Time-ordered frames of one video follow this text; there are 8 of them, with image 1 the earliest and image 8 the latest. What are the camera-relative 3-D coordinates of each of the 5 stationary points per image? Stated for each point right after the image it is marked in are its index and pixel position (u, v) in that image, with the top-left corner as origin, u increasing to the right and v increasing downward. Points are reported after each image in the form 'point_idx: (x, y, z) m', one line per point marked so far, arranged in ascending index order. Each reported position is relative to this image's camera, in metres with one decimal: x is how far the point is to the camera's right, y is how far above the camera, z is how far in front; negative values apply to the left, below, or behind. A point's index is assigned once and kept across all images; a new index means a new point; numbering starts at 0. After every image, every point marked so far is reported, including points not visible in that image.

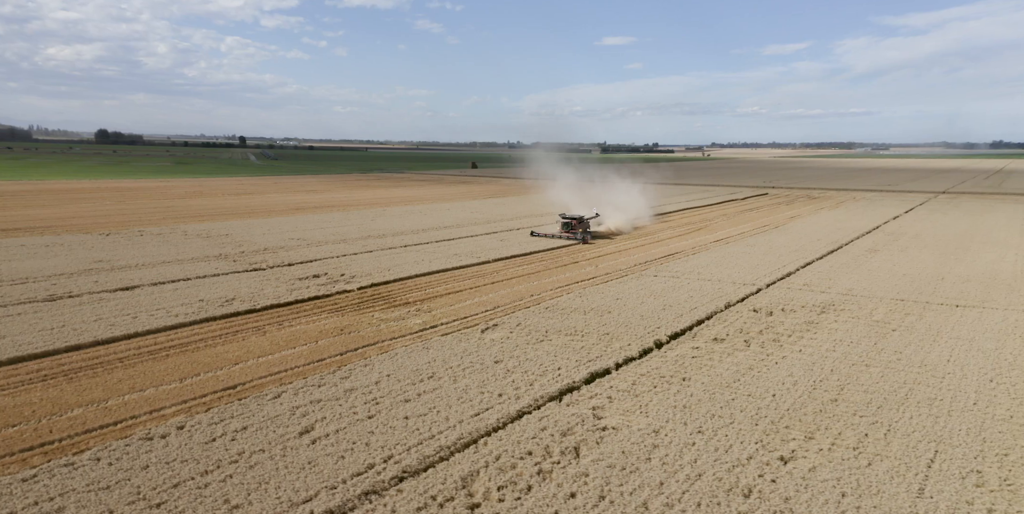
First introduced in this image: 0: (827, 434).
0: (+3.0, -1.7, +6.0) m
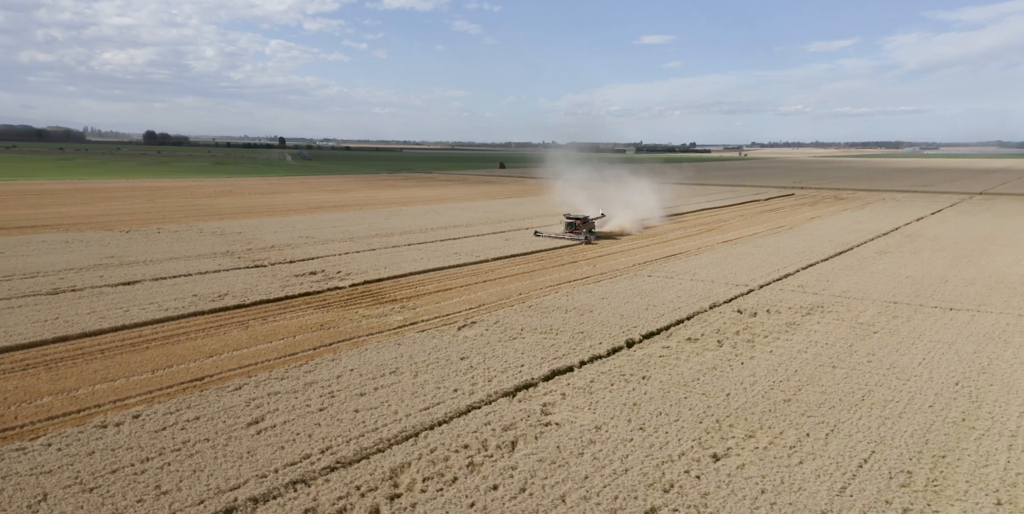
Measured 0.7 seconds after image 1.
0: (+2.5, -1.7, +6.0) m
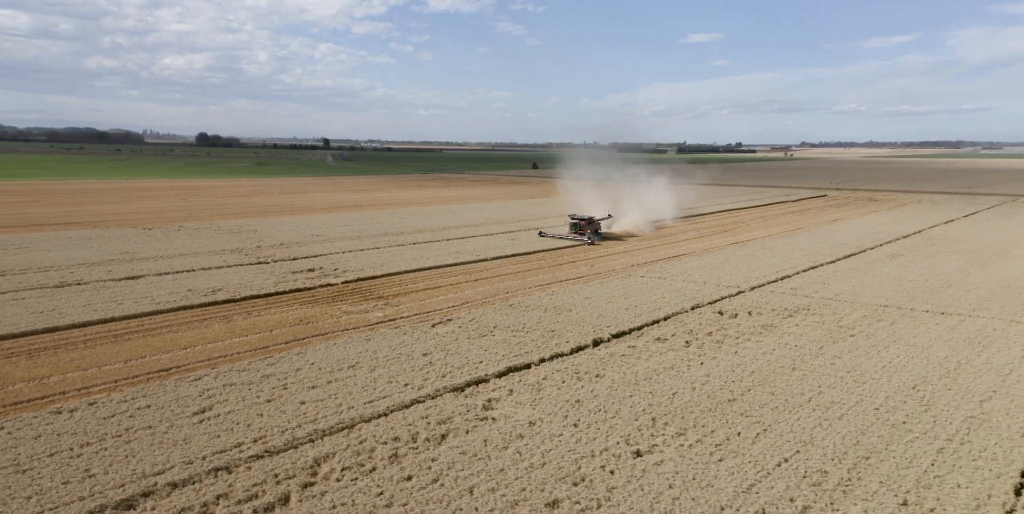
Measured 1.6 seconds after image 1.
0: (+1.8, -1.7, +6.0) m
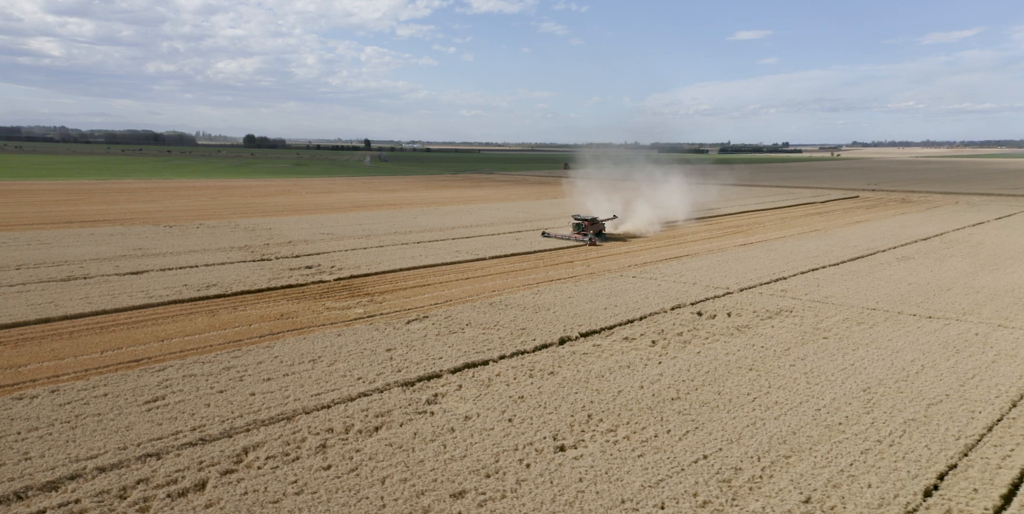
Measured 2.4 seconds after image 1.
0: (+1.1, -1.7, +6.0) m
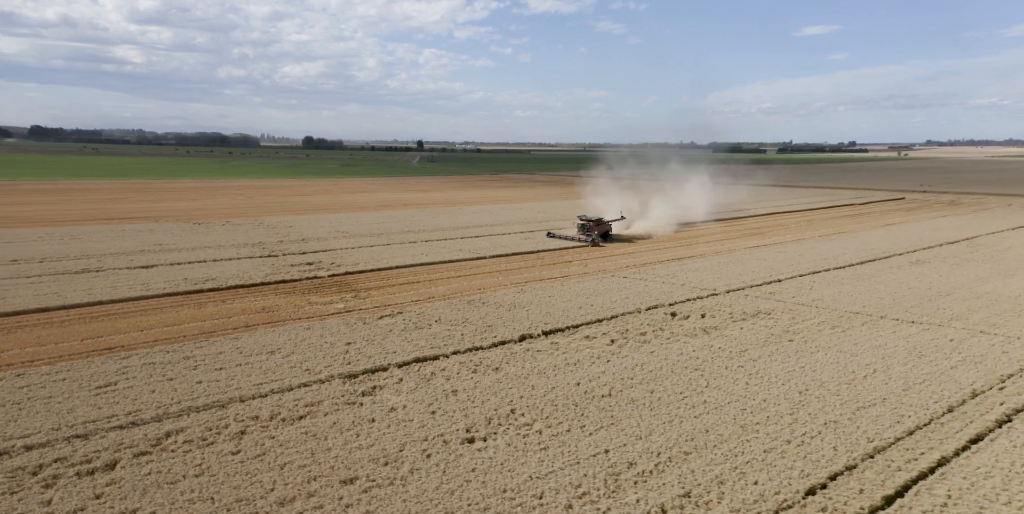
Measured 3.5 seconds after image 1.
0: (+0.3, -1.6, +6.1) m
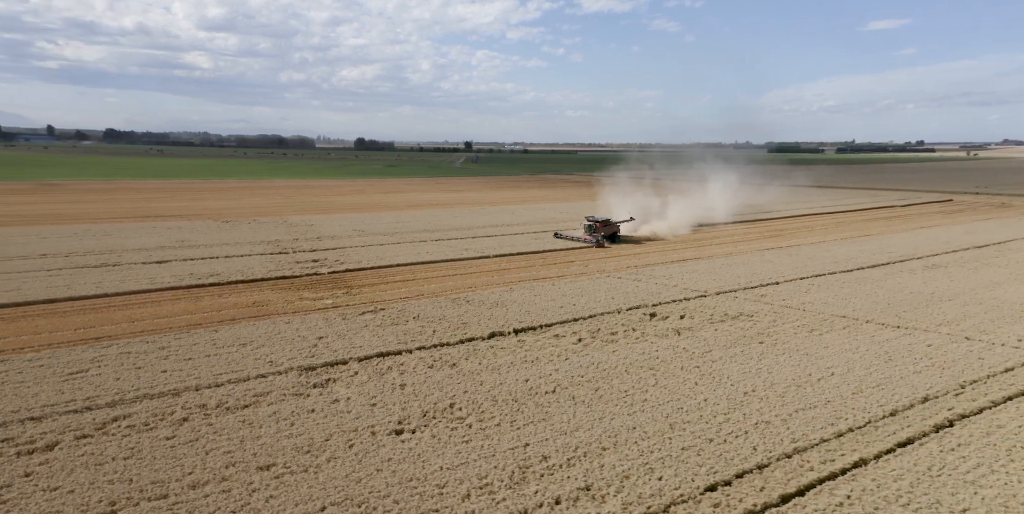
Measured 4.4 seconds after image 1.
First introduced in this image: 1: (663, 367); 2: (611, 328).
0: (-0.3, -1.6, +6.3) m
1: (+2.0, -1.4, +8.2) m
2: (+1.7, -1.2, +10.4) m
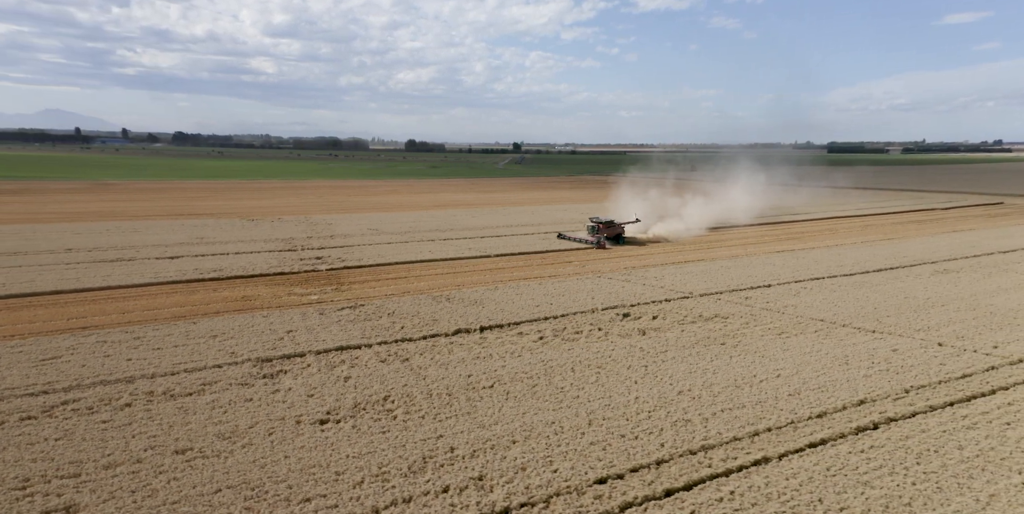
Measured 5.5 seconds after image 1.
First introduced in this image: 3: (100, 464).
0: (-1.1, -1.6, +6.5) m
1: (+1.3, -1.4, +8.3) m
2: (+1.2, -1.2, +10.6) m
3: (-3.3, -1.7, +5.0) m
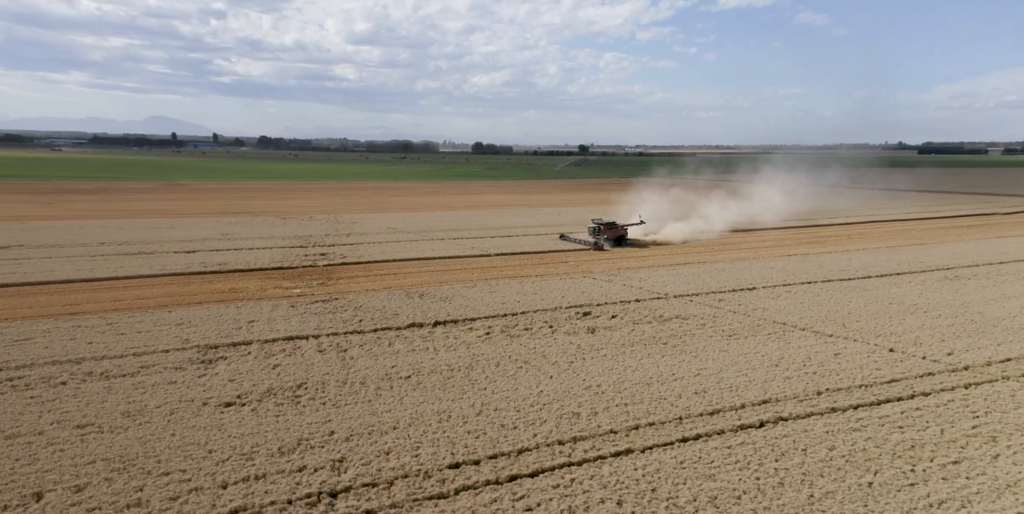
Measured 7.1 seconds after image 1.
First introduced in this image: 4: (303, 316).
0: (-2.2, -1.5, +6.9) m
1: (+0.4, -1.4, +8.5) m
2: (+0.4, -1.2, +10.8) m
3: (-4.5, -1.6, +5.5) m
4: (-3.7, -1.0, +11.0) m
